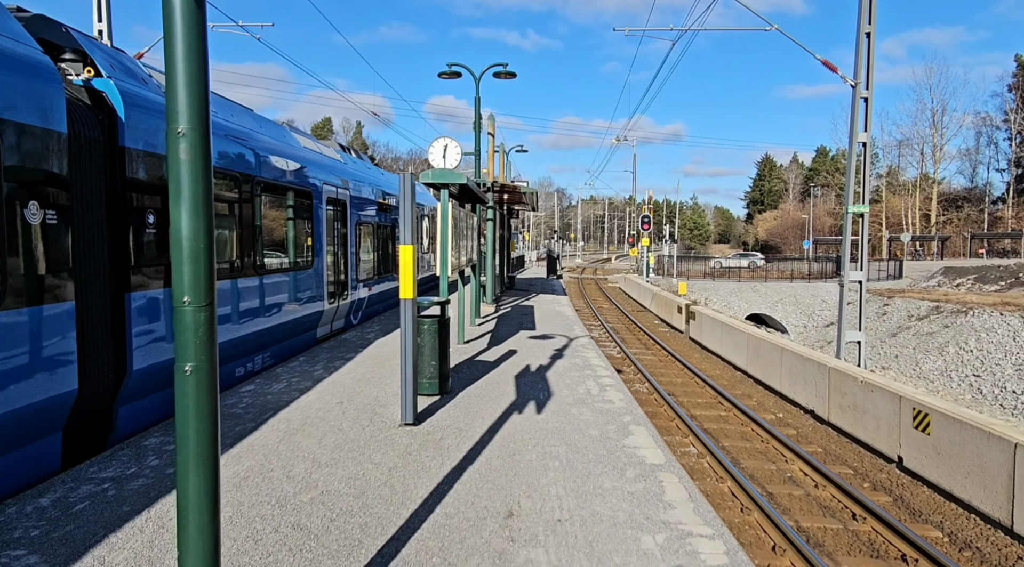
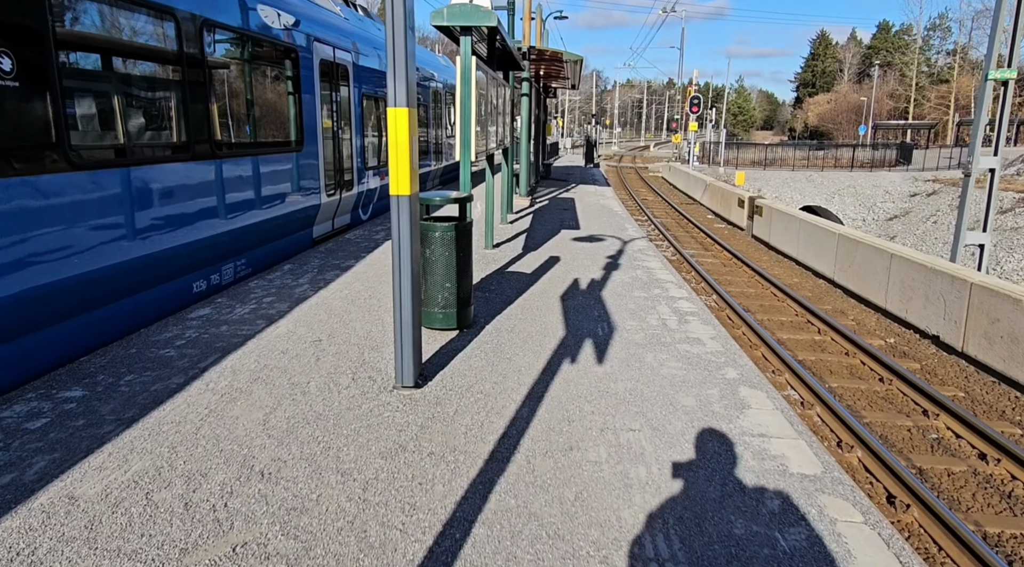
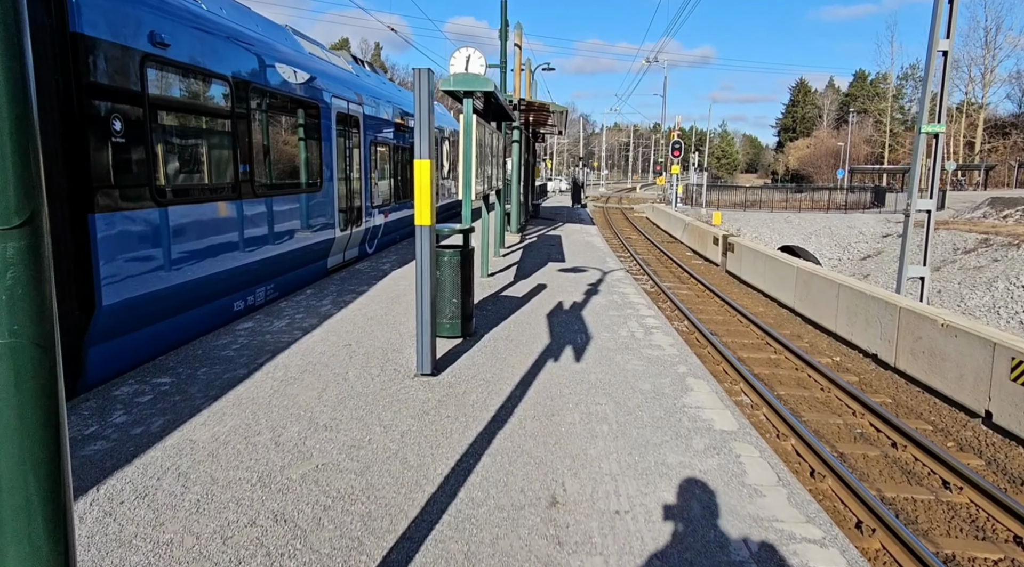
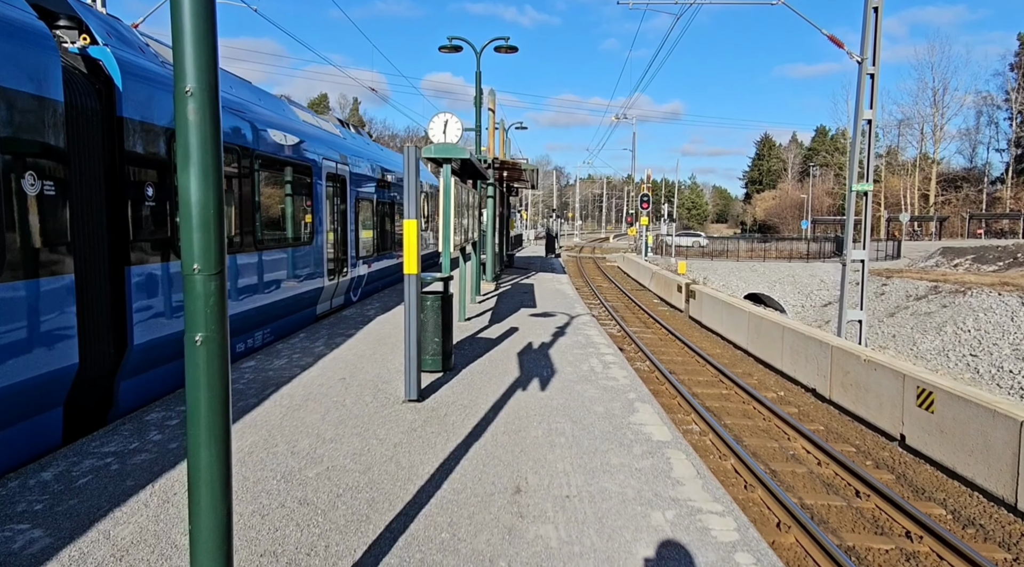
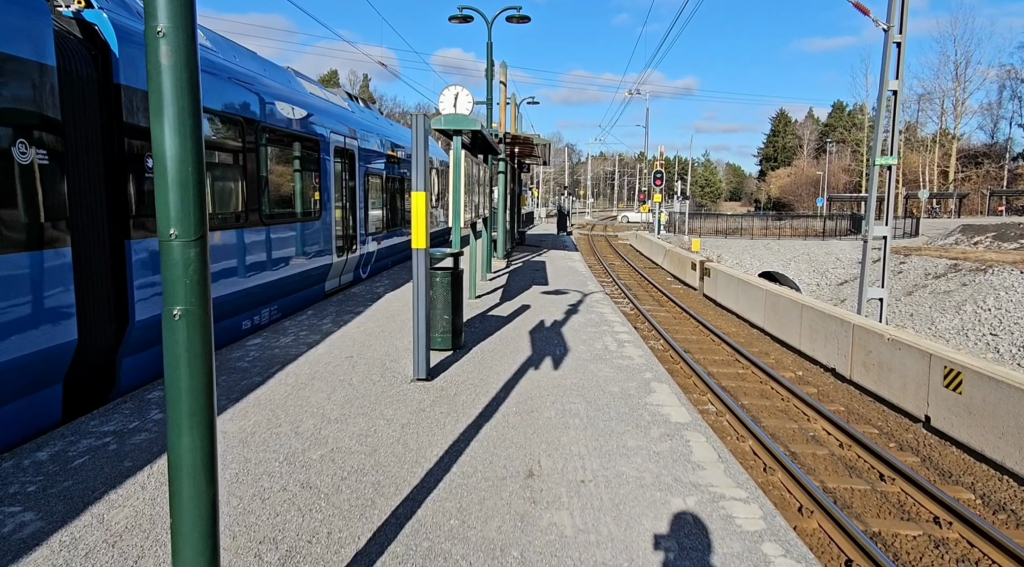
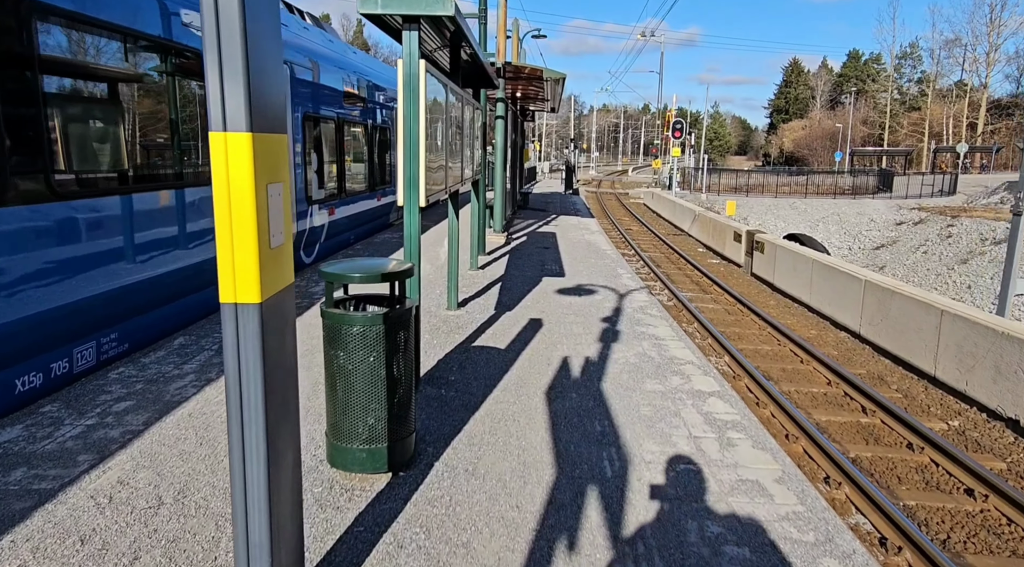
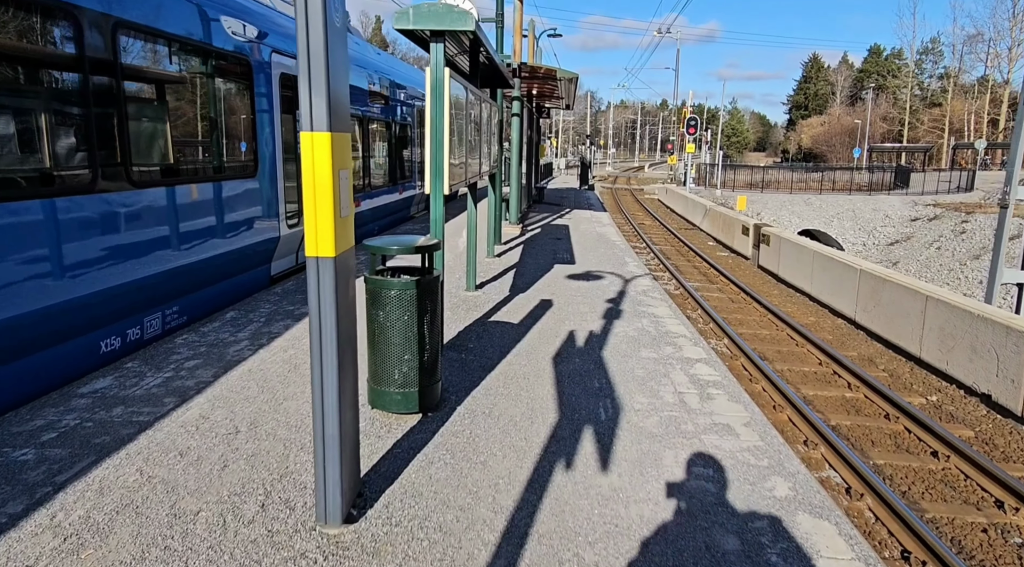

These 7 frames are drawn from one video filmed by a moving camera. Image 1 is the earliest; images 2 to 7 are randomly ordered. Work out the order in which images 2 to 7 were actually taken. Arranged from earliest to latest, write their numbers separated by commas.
4, 5, 3, 2, 7, 6
